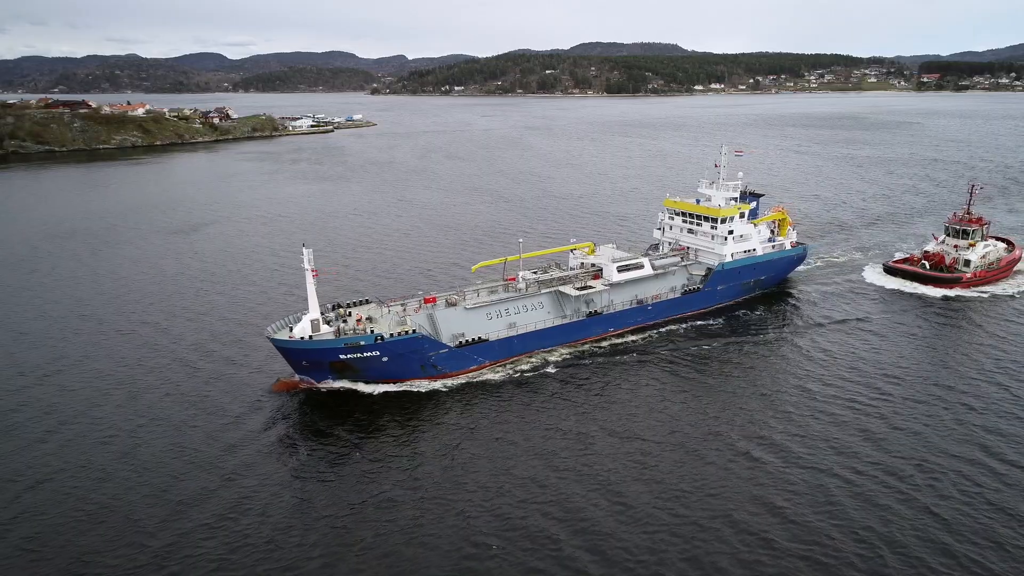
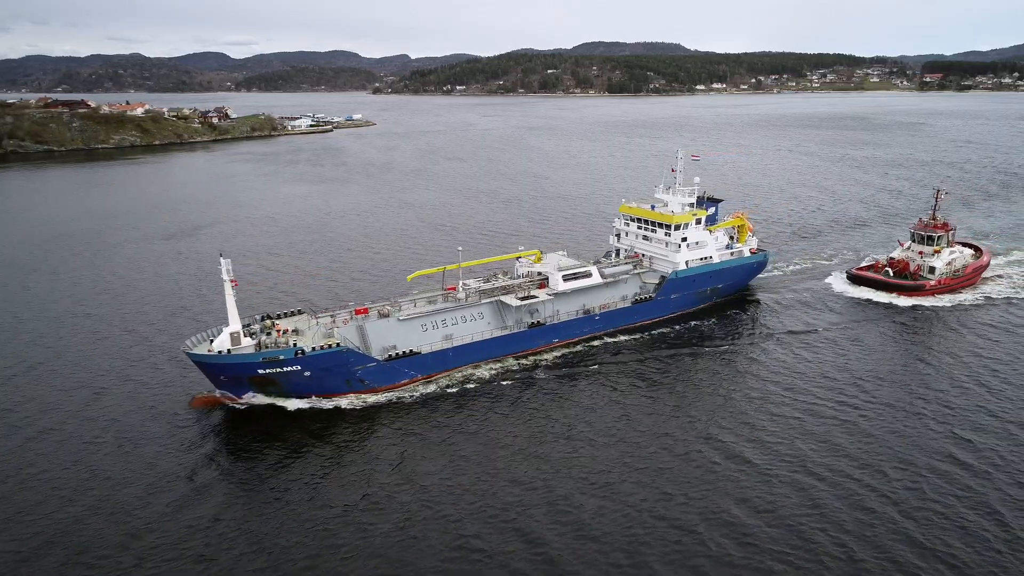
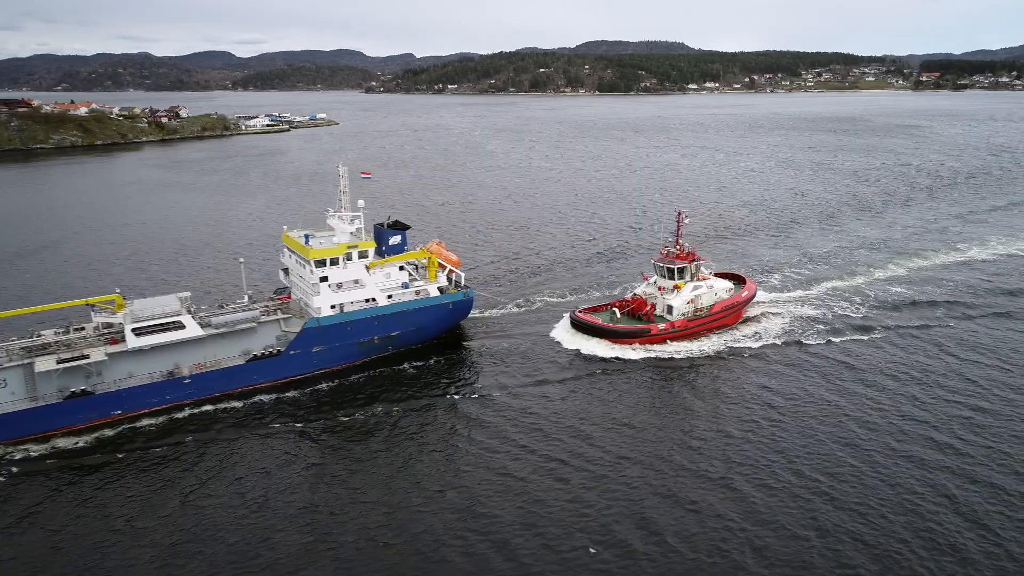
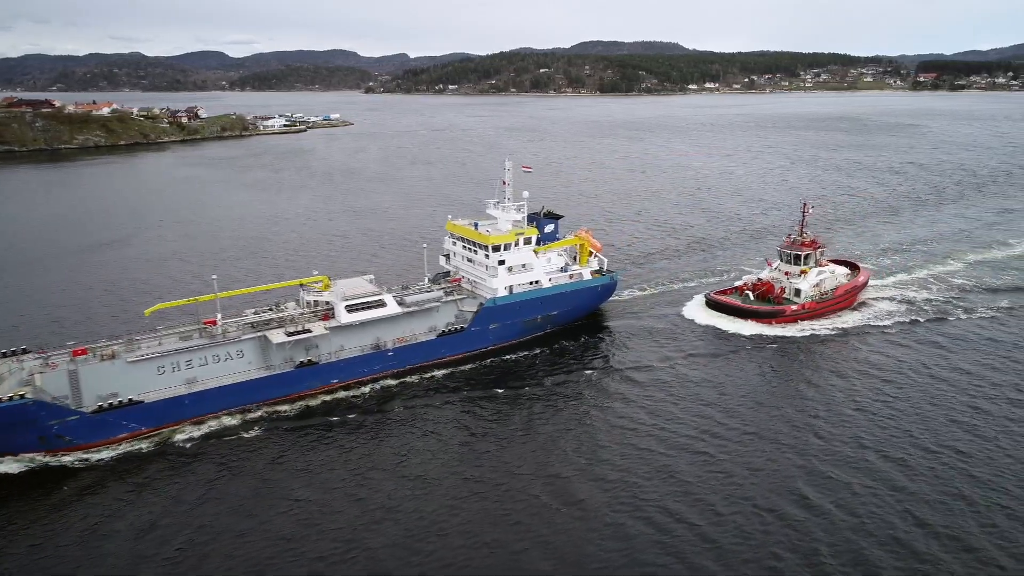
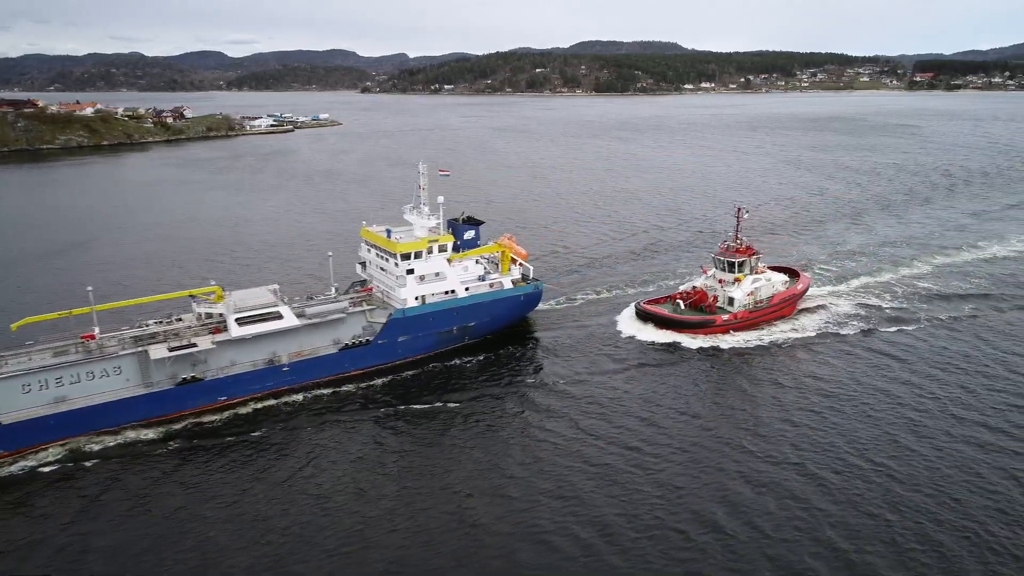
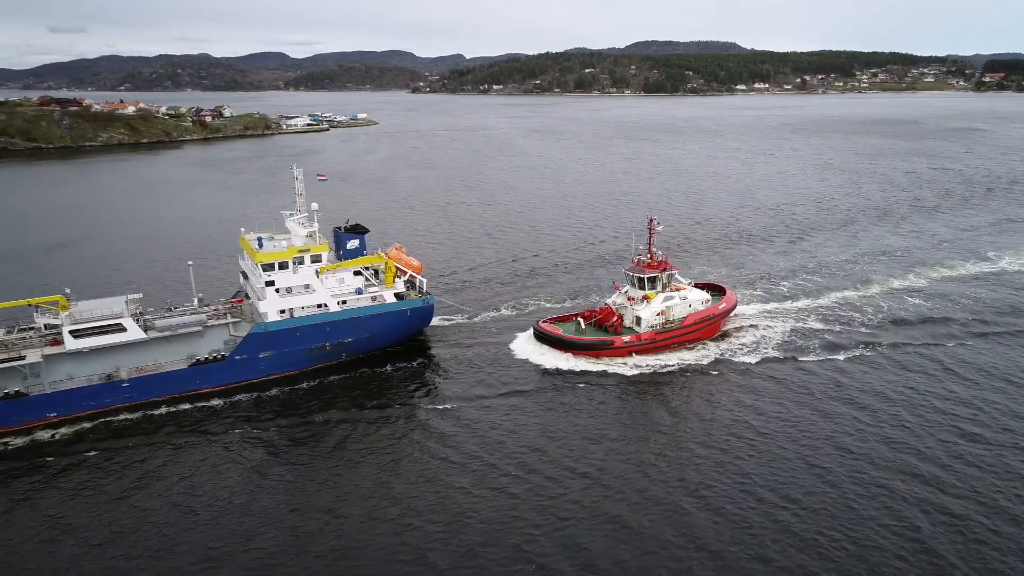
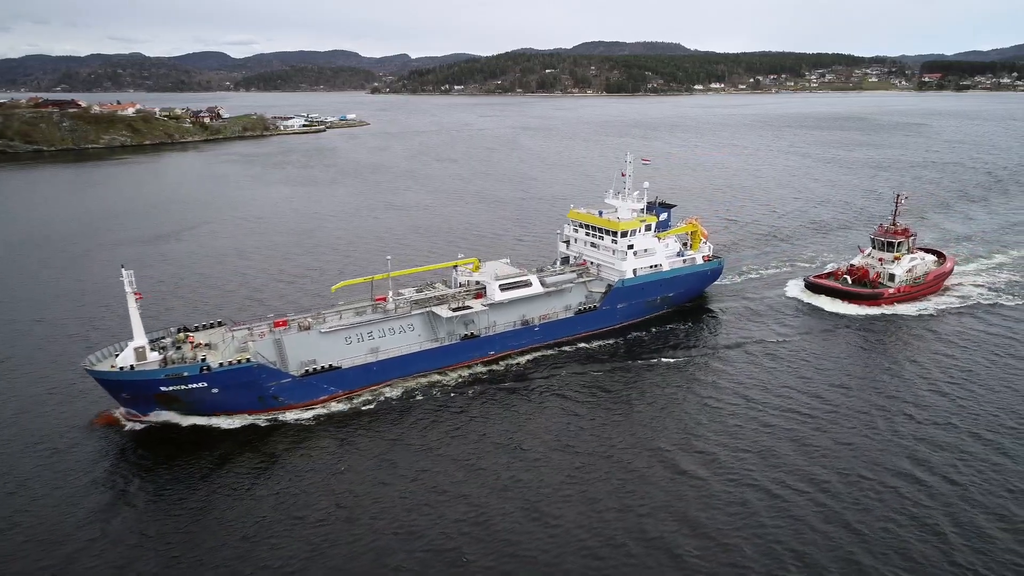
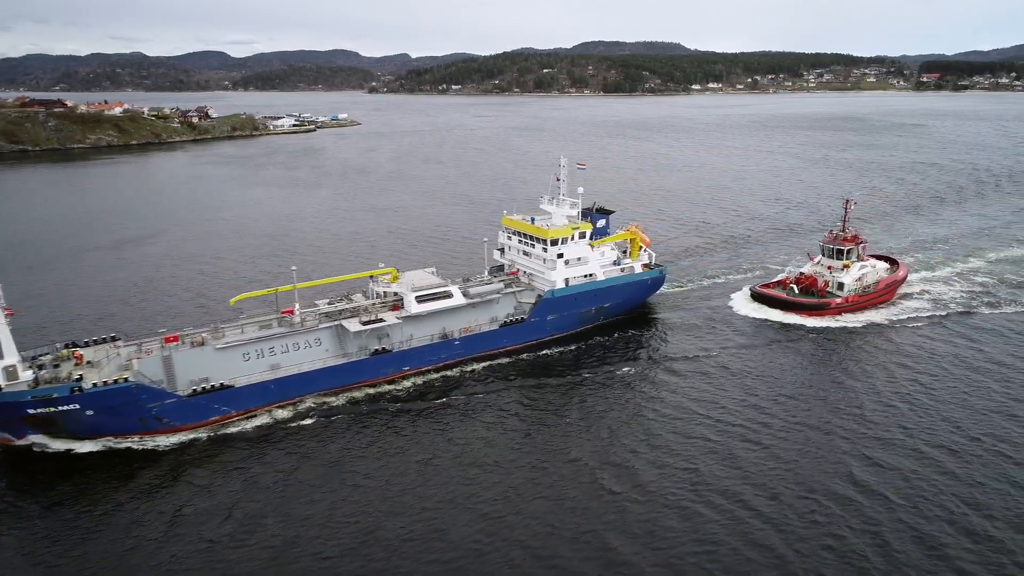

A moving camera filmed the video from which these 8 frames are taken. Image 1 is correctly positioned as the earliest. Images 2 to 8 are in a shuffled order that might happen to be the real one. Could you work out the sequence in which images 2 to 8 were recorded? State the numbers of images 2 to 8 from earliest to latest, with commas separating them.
2, 7, 8, 4, 5, 3, 6
